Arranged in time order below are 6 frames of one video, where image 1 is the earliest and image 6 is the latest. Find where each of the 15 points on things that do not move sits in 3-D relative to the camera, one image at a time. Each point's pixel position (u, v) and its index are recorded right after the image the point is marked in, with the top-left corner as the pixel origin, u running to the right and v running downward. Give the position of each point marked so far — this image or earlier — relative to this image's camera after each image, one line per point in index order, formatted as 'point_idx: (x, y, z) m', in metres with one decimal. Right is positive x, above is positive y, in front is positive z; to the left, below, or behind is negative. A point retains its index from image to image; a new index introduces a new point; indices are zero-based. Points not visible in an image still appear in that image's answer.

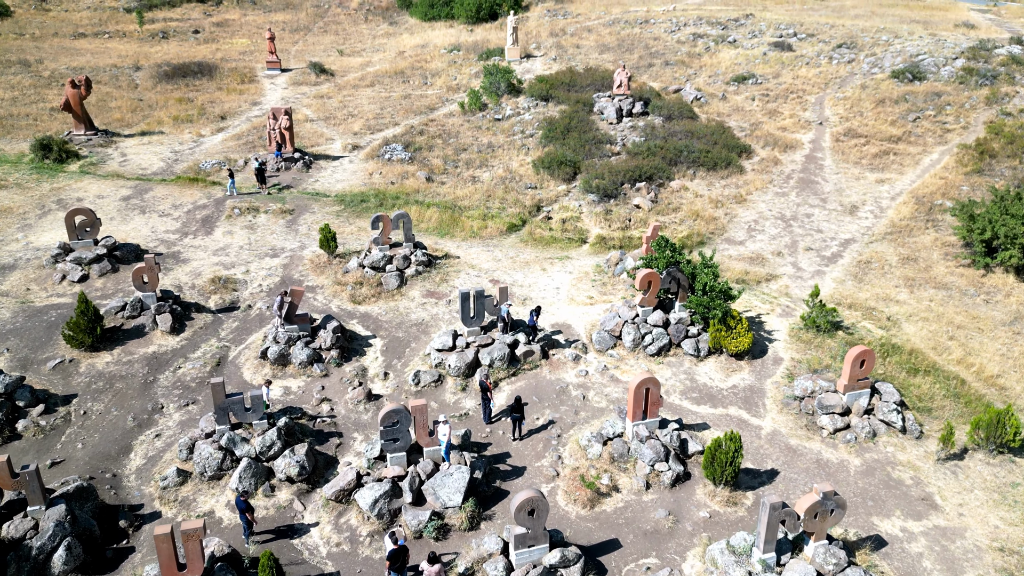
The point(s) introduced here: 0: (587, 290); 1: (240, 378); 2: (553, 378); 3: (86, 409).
0: (+1.5, 0.0, +18.8) m
1: (-4.4, -1.5, +15.3) m
2: (+0.7, -1.4, +15.2) m
3: (-6.4, -1.8, +14.4) m
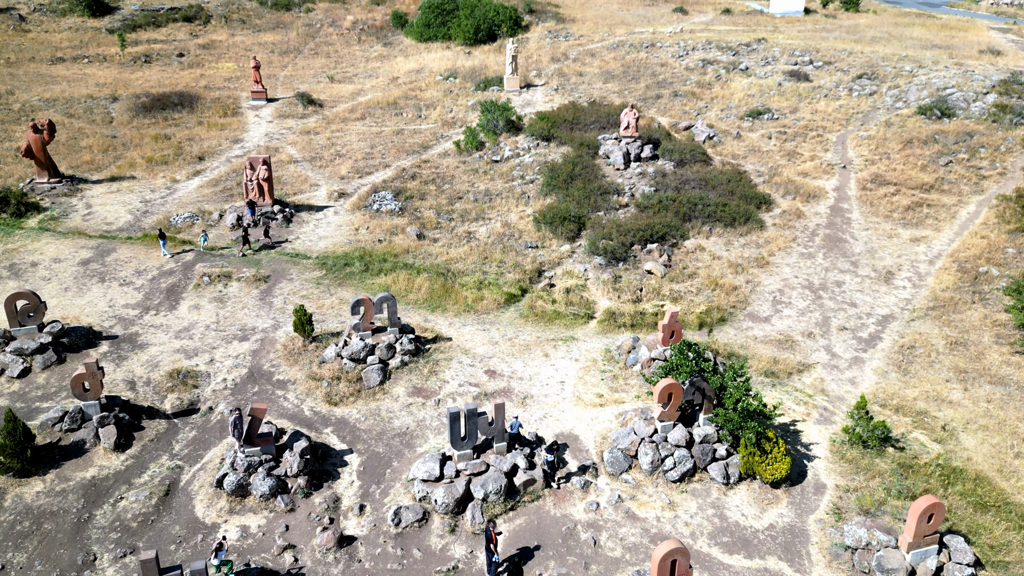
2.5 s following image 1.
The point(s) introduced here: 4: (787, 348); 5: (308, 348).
0: (+1.5, -1.7, +16.5) m
1: (-4.4, -3.1, +13.0) m
2: (+0.6, -3.1, +12.9) m
3: (-6.5, -3.5, +12.1) m
4: (+5.2, -1.1, +18.0) m
5: (-3.8, -1.1, +17.8) m
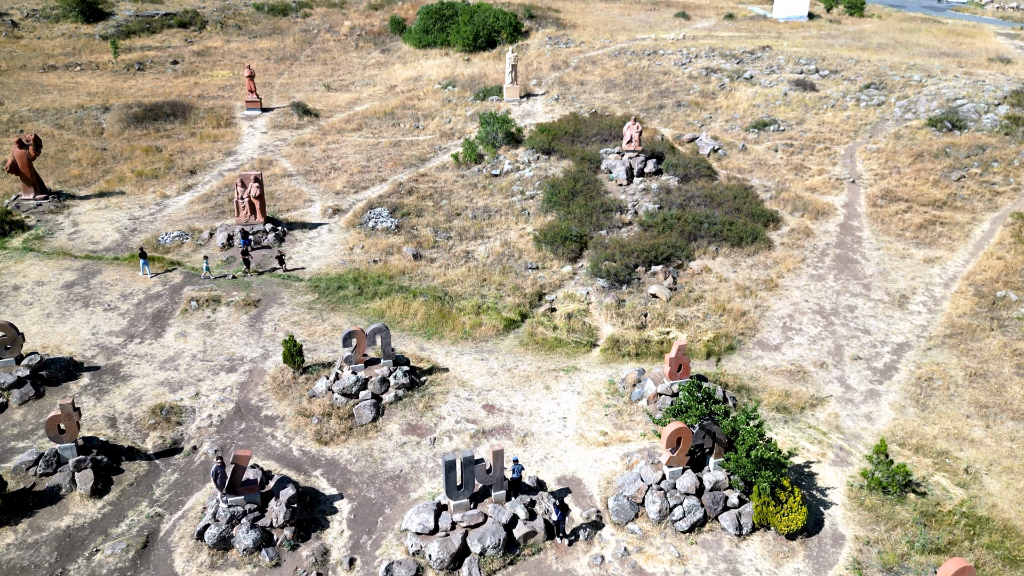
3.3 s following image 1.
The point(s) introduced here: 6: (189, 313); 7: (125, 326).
0: (+1.4, -2.2, +15.7) m
1: (-4.4, -3.6, +12.2) m
2: (+0.6, -3.6, +12.2) m
3: (-6.5, -4.0, +11.3) m
4: (+5.2, -1.7, +17.2) m
5: (-3.8, -1.6, +17.0) m
6: (-6.8, -0.5, +20.0) m
7: (-7.9, -0.8, +19.4) m
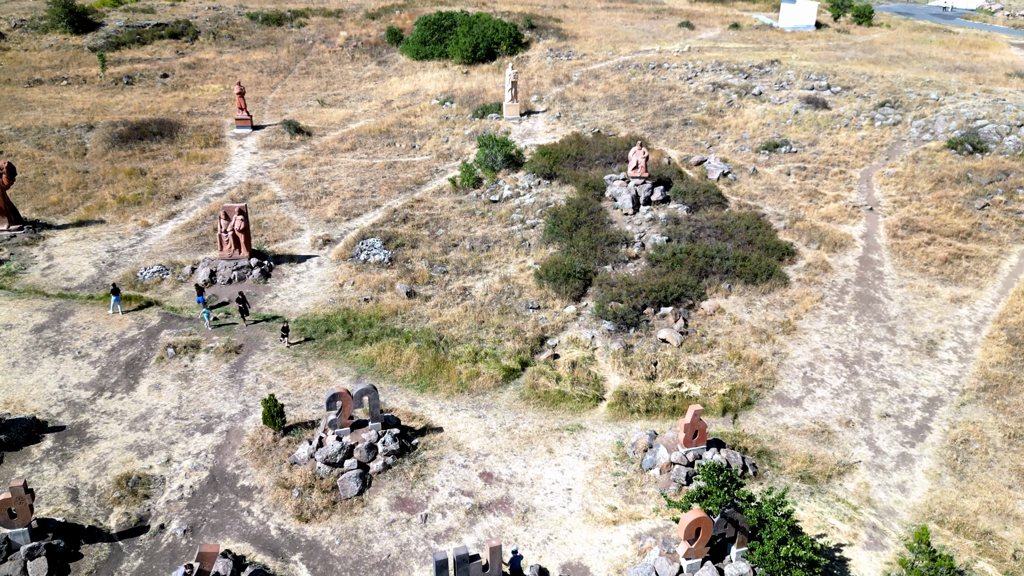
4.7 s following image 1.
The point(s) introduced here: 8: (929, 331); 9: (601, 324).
0: (+1.4, -3.1, +14.4) m
1: (-4.4, -4.5, +10.9) m
2: (+0.6, -4.5, +10.8) m
3: (-6.5, -4.9, +10.0) m
4: (+5.2, -2.6, +15.8) m
5: (-3.8, -2.6, +15.6) m
6: (-6.8, -1.4, +18.6) m
7: (-7.9, -1.7, +18.0) m
8: (+8.6, -0.9, +19.6) m
9: (+1.9, -0.8, +19.9) m
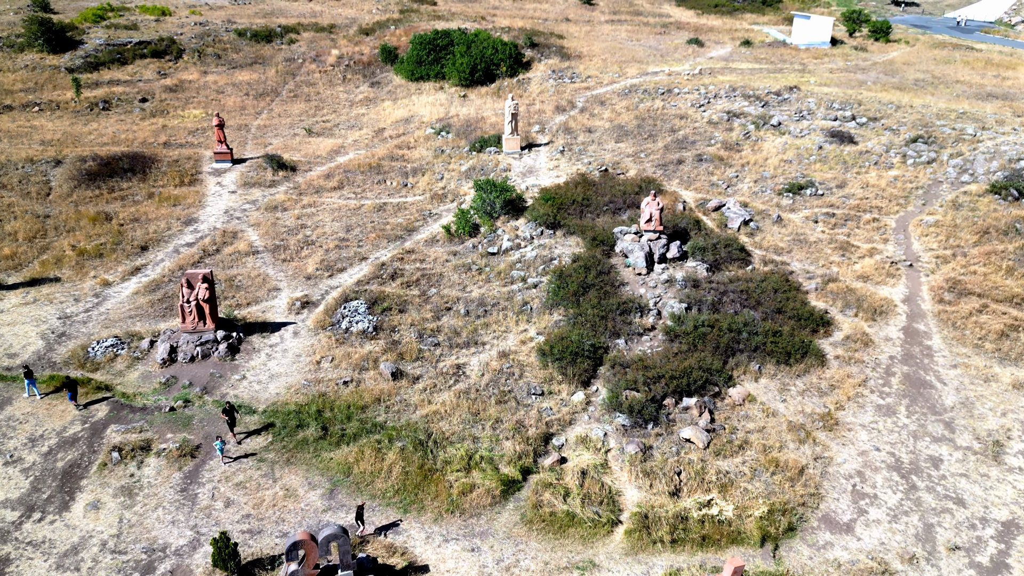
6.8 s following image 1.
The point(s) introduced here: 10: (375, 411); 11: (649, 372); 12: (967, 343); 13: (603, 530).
0: (+1.4, -4.7, +11.8) m
1: (-4.4, -6.1, +8.3) m
2: (+0.6, -6.1, +8.2) m
3: (-6.5, -6.5, +7.4) m
4: (+5.2, -4.2, +13.2) m
5: (-3.8, -4.2, +13.0) m
6: (-6.8, -3.0, +16.0) m
7: (-7.9, -3.3, +15.4) m
8: (+8.6, -2.5, +17.0) m
9: (+1.9, -2.4, +17.3) m
10: (-2.6, -2.3, +17.9) m
11: (+2.6, -1.6, +18.3) m
12: (+9.5, -1.1, +19.8) m
13: (+1.4, -3.7, +14.5) m
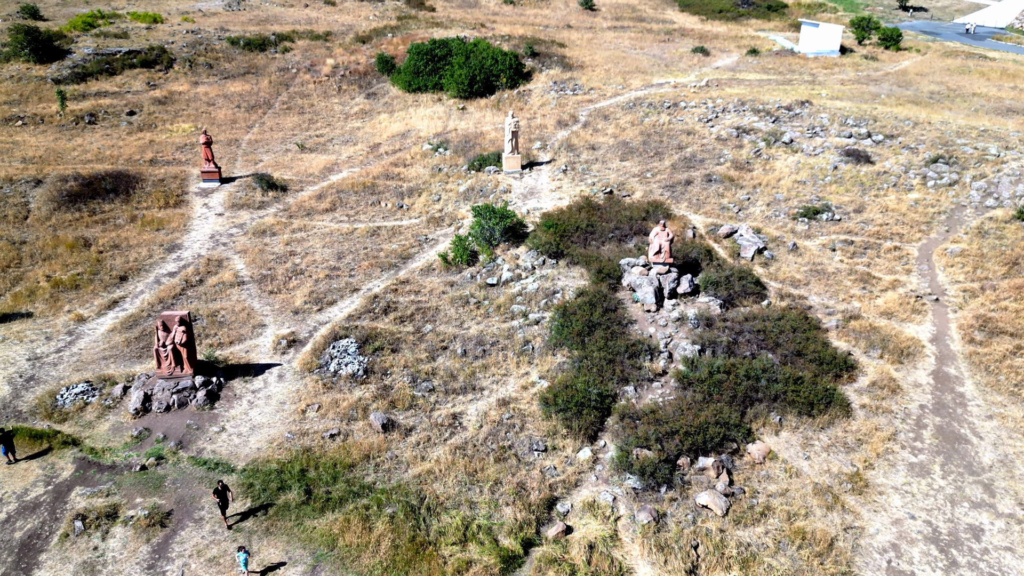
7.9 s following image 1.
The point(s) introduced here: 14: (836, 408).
0: (+1.4, -5.6, +10.3) m
1: (-4.4, -7.0, +6.9) m
2: (+0.6, -7.0, +6.8) m
3: (-6.5, -7.4, +5.9) m
4: (+5.2, -5.0, +11.8) m
5: (-3.8, -5.0, +11.6) m
6: (-6.8, -3.9, +14.6) m
7: (-7.9, -4.1, +14.0) m
8: (+8.6, -3.3, +15.5) m
9: (+1.9, -3.2, +15.9) m
10: (-2.6, -3.2, +16.5) m
11: (+2.6, -2.5, +16.9) m
12: (+9.5, -2.0, +18.4) m
13: (+1.4, -4.5, +13.1) m
14: (+6.0, -2.2, +17.6) m
